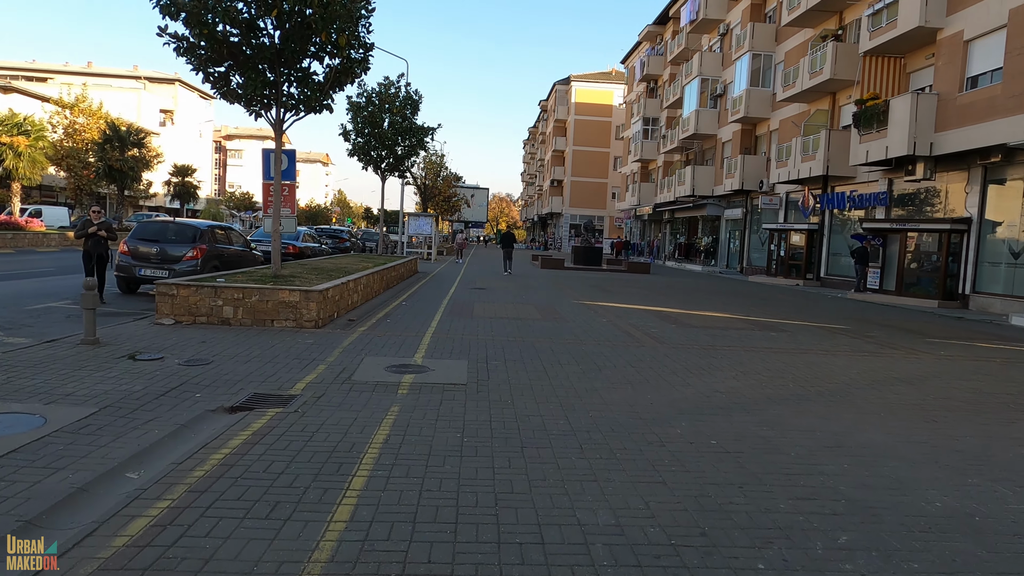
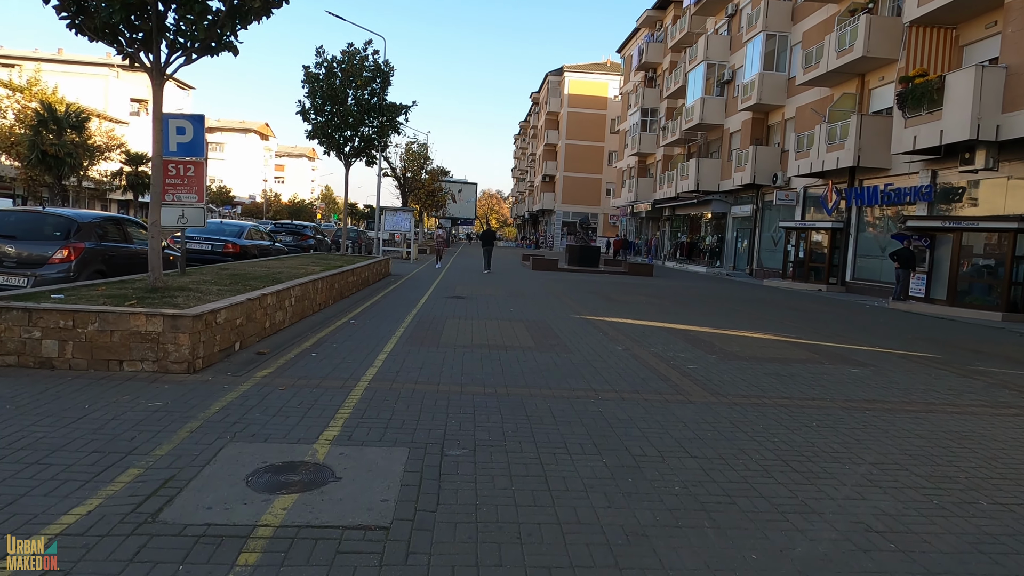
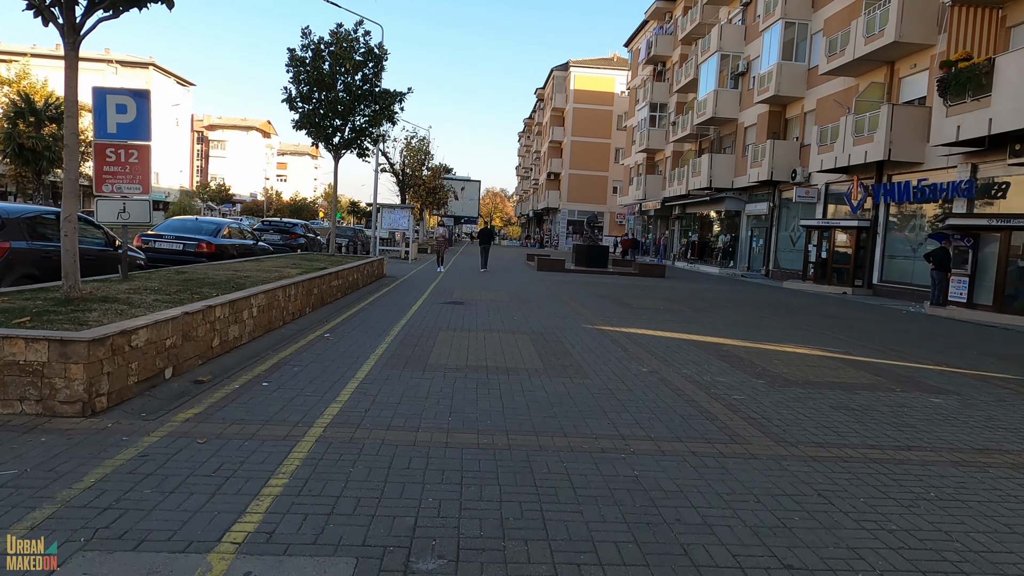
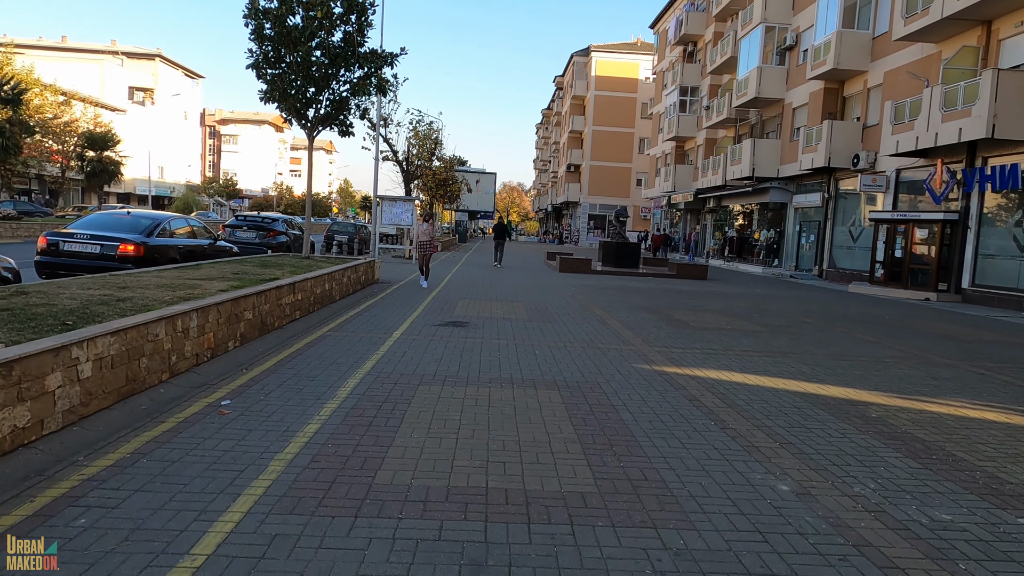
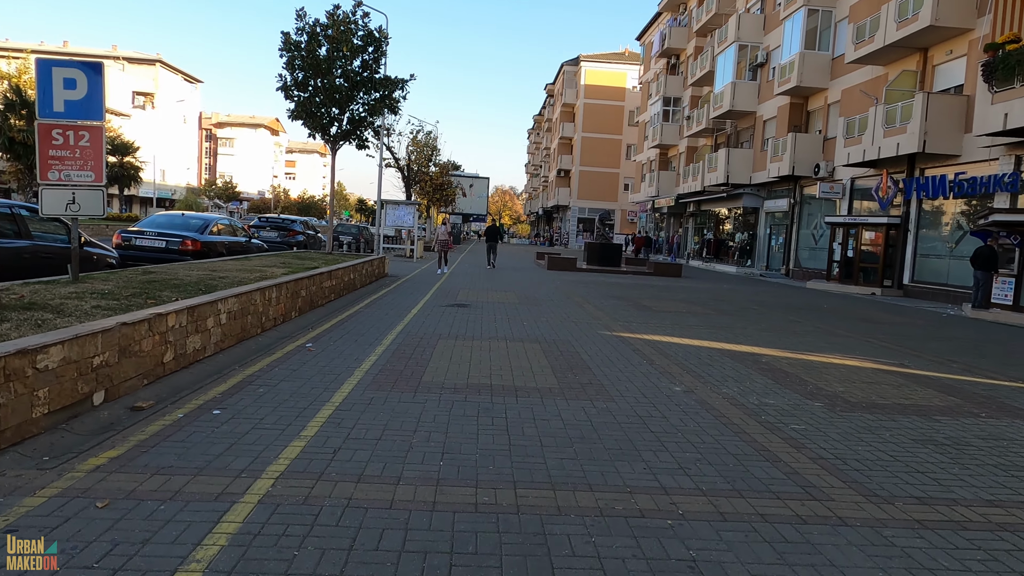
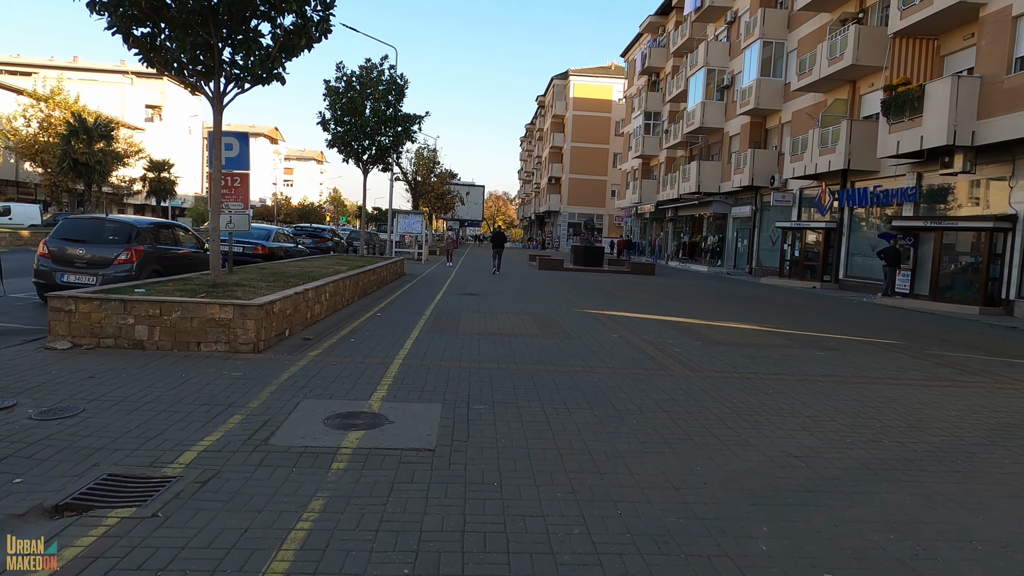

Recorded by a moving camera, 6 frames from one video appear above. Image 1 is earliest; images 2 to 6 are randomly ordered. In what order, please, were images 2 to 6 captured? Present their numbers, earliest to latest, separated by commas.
6, 2, 3, 5, 4
